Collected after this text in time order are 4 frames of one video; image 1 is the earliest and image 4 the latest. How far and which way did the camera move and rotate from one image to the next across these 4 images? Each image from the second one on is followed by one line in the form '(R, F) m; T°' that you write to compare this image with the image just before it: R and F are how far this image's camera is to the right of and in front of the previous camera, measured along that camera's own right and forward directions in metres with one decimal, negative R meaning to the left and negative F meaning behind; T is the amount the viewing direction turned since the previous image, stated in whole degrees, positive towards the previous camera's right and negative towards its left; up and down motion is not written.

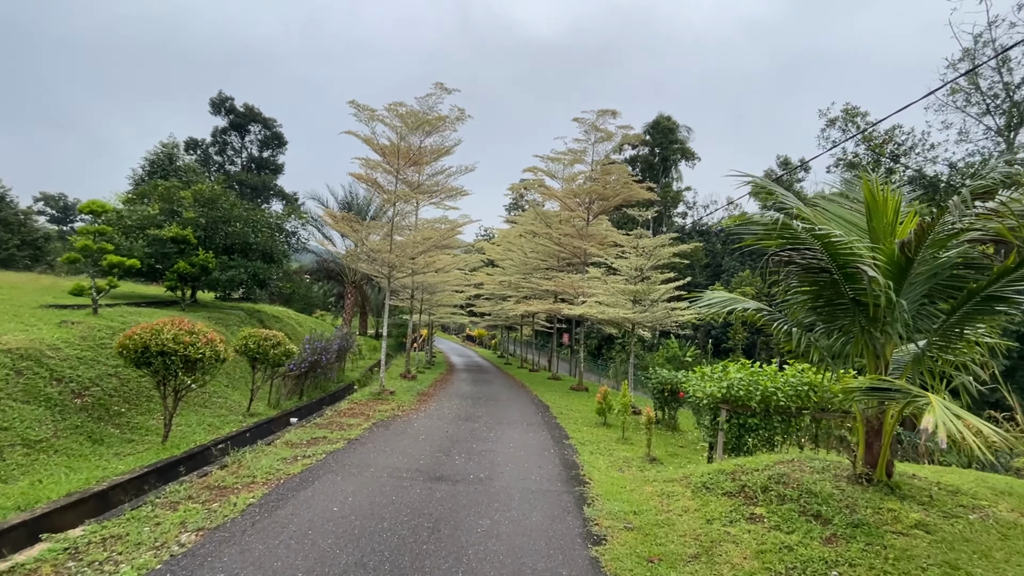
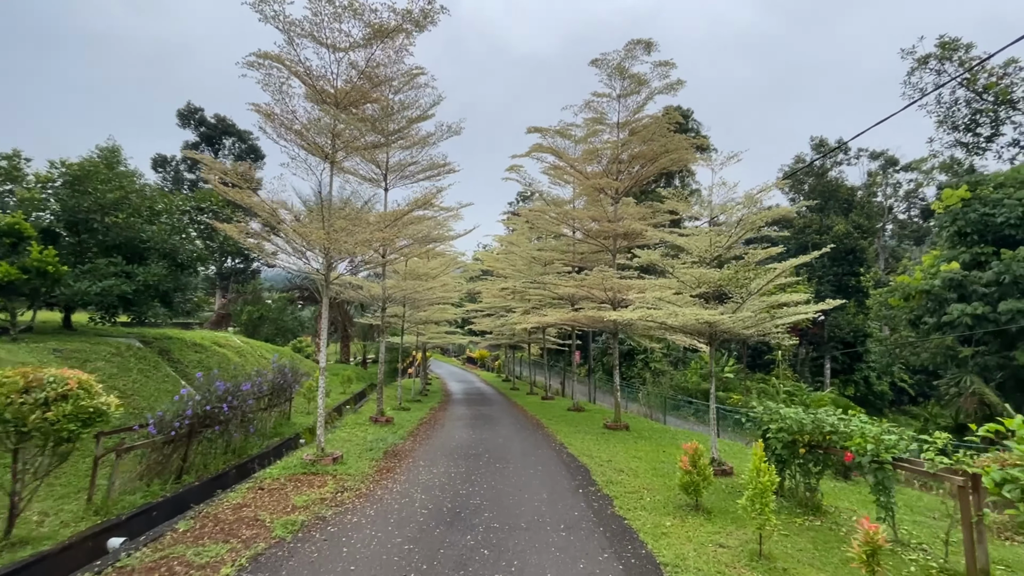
(-0.2, +4.5) m; 0°
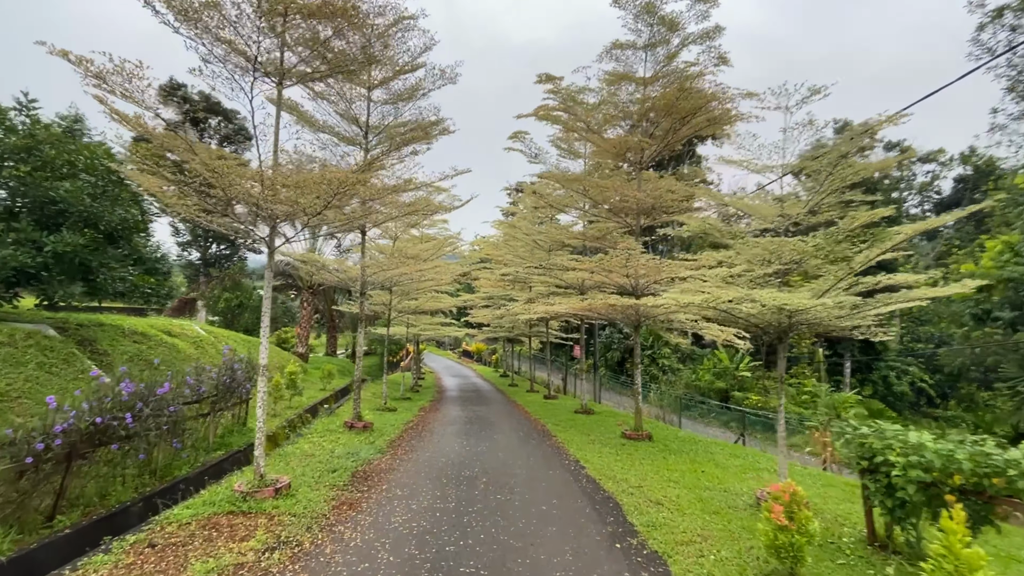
(-0.1, +2.0) m; 0°
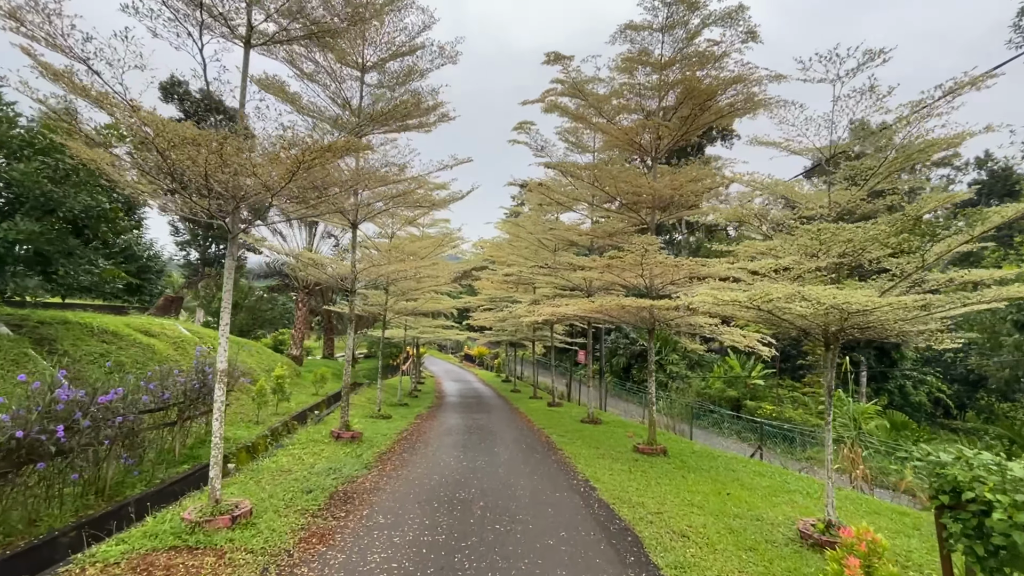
(0.0, +0.9) m; 0°
